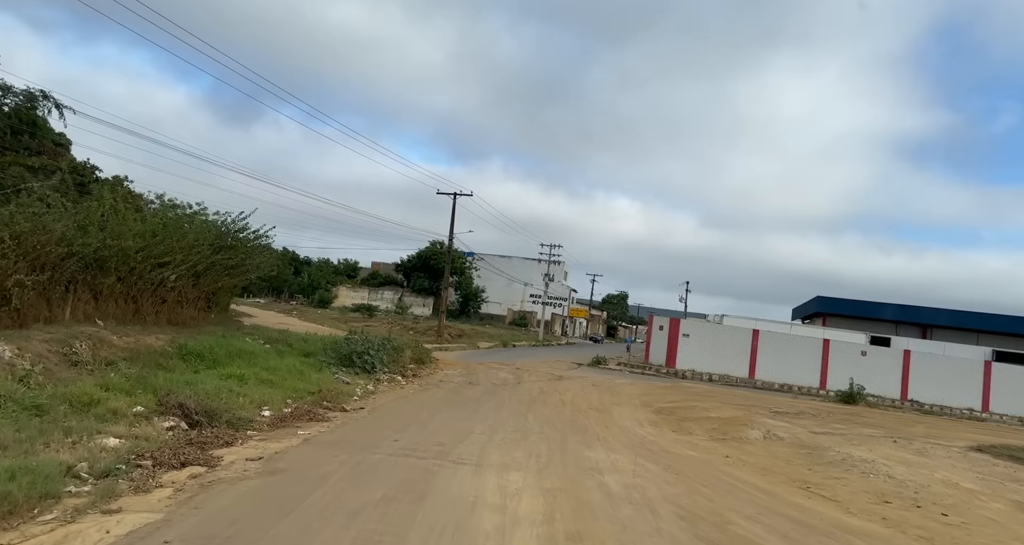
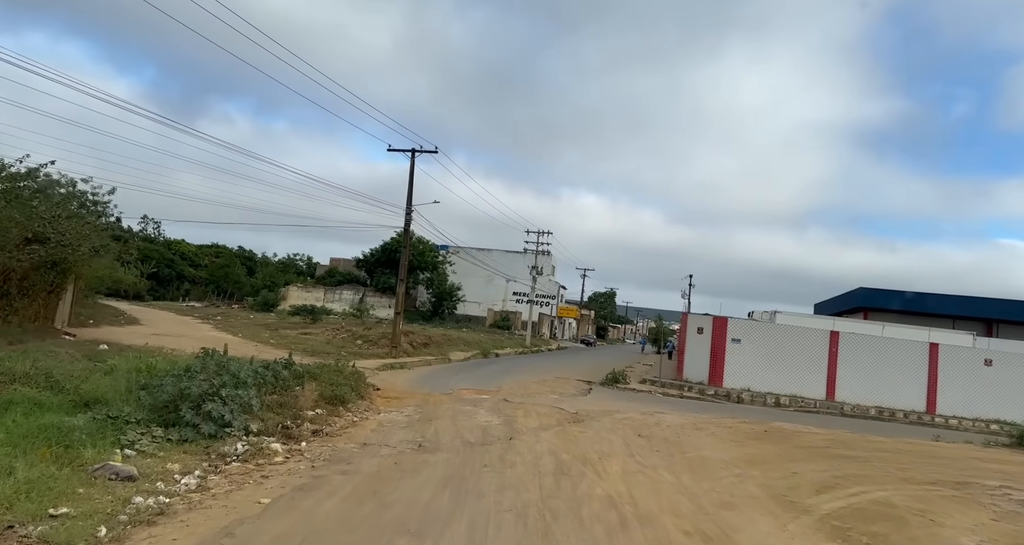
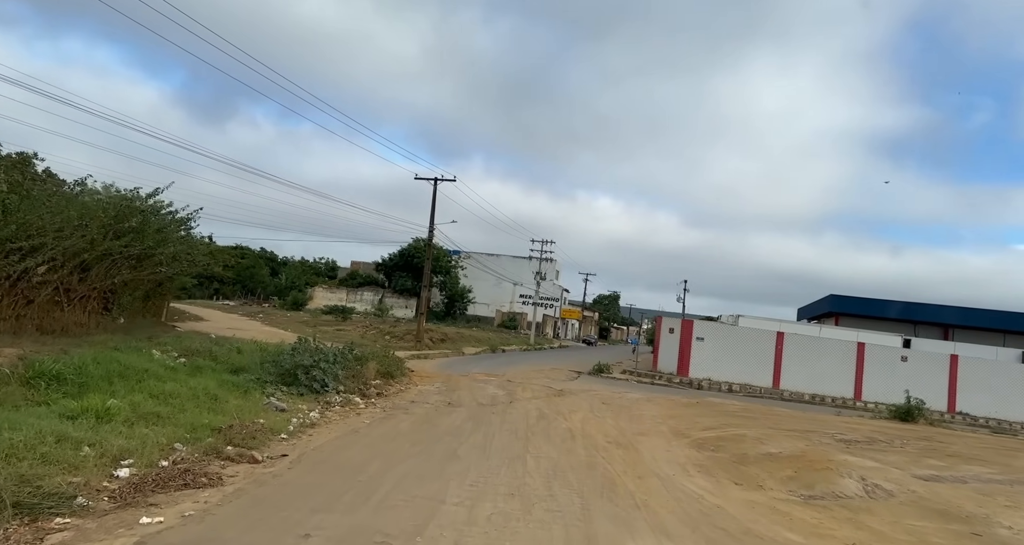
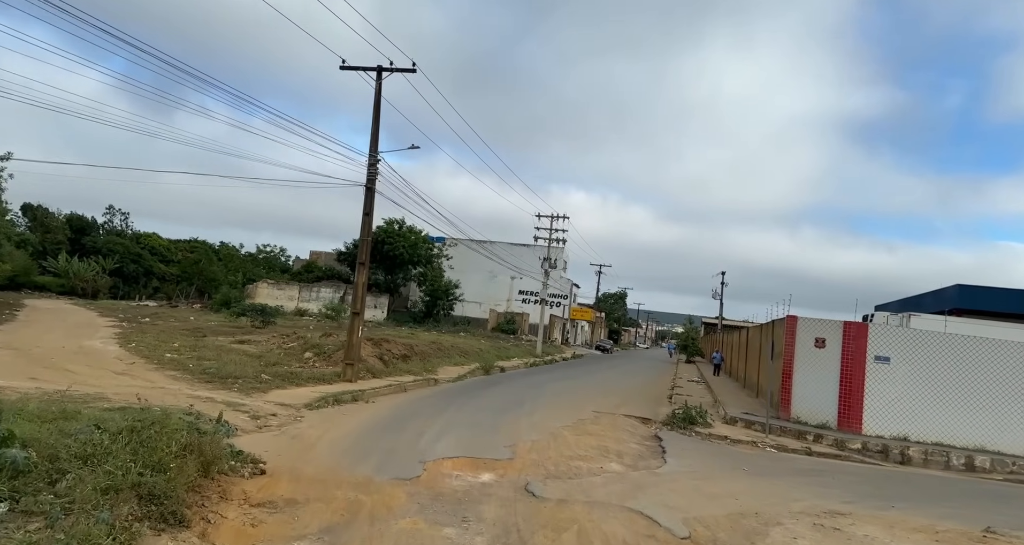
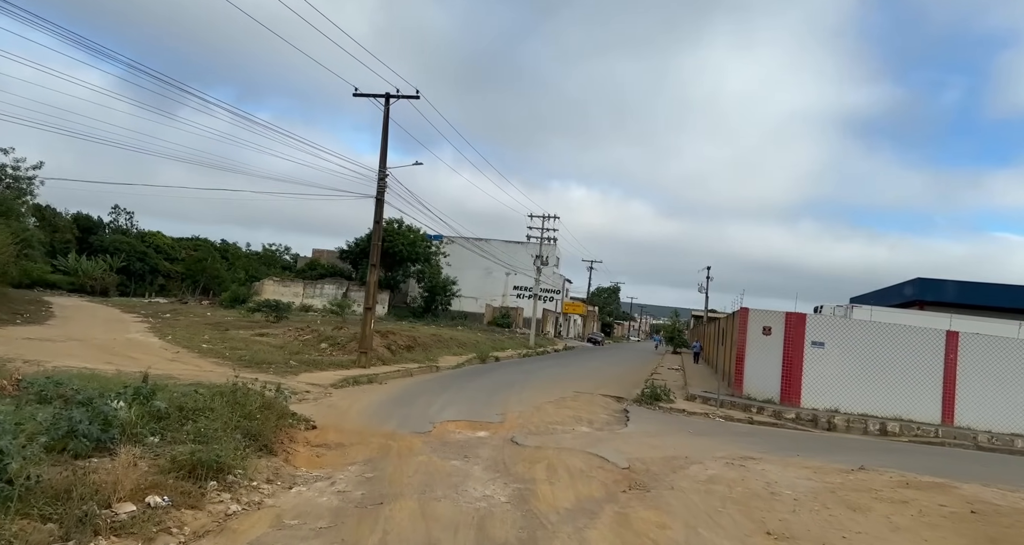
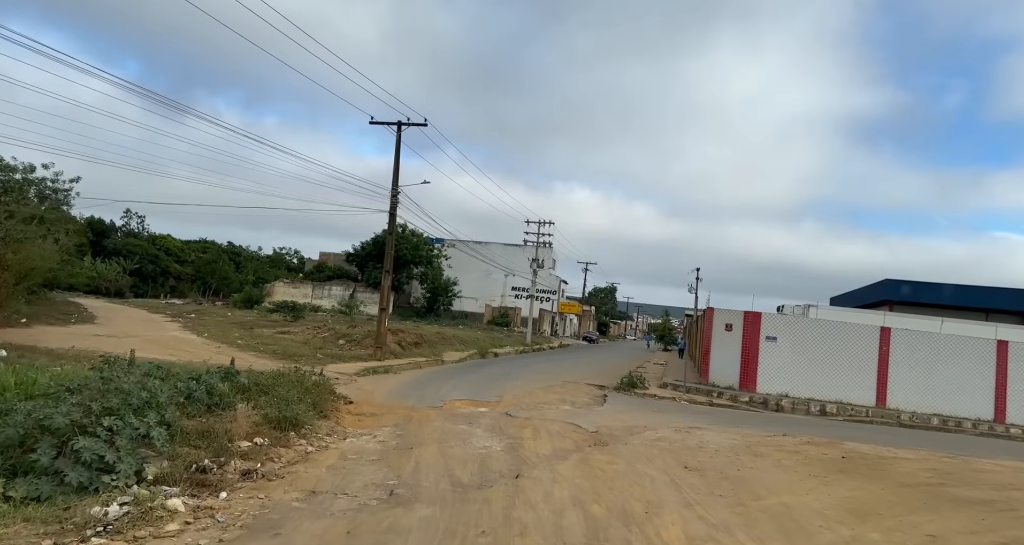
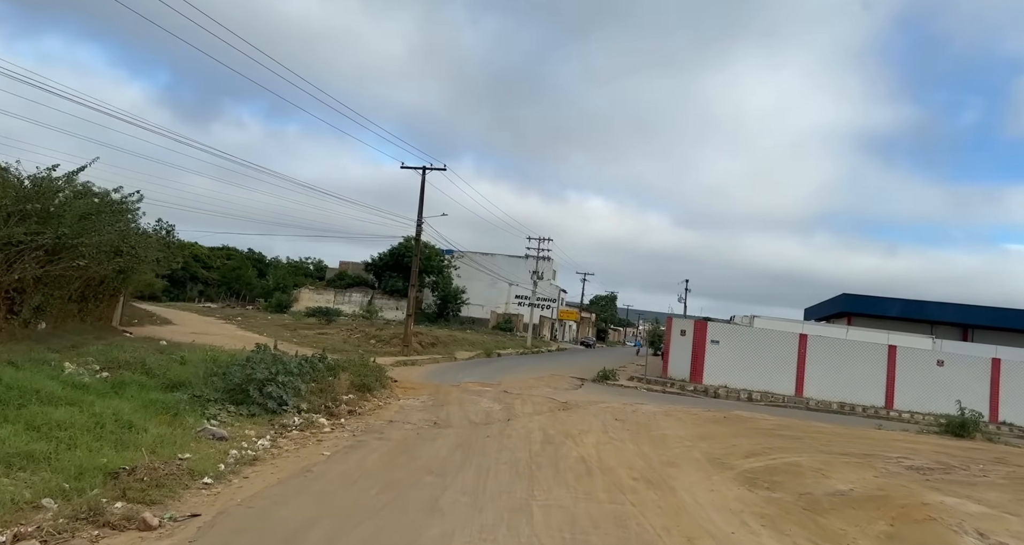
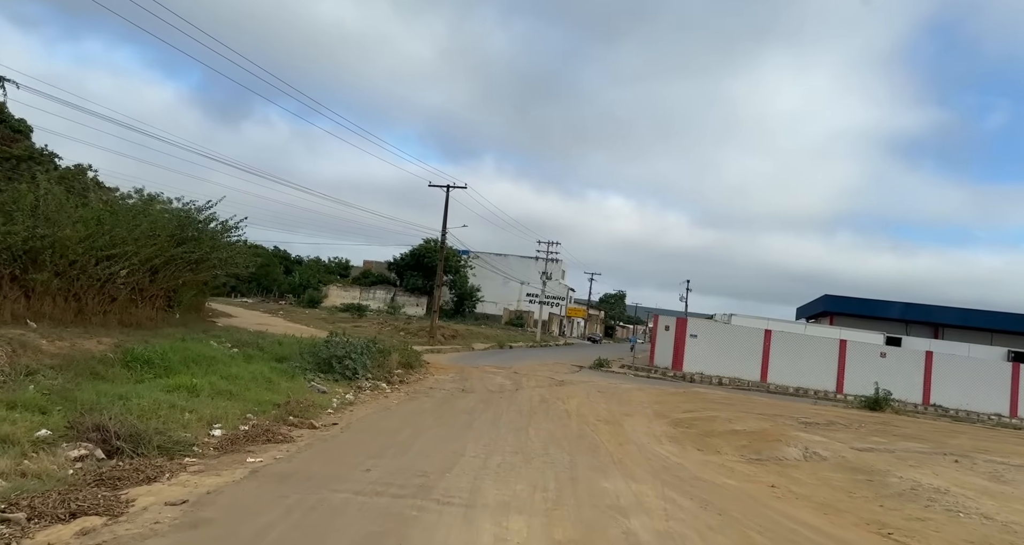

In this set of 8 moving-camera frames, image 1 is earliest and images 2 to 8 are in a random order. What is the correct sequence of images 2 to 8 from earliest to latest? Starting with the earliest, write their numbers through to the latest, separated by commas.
8, 3, 7, 2, 6, 5, 4
